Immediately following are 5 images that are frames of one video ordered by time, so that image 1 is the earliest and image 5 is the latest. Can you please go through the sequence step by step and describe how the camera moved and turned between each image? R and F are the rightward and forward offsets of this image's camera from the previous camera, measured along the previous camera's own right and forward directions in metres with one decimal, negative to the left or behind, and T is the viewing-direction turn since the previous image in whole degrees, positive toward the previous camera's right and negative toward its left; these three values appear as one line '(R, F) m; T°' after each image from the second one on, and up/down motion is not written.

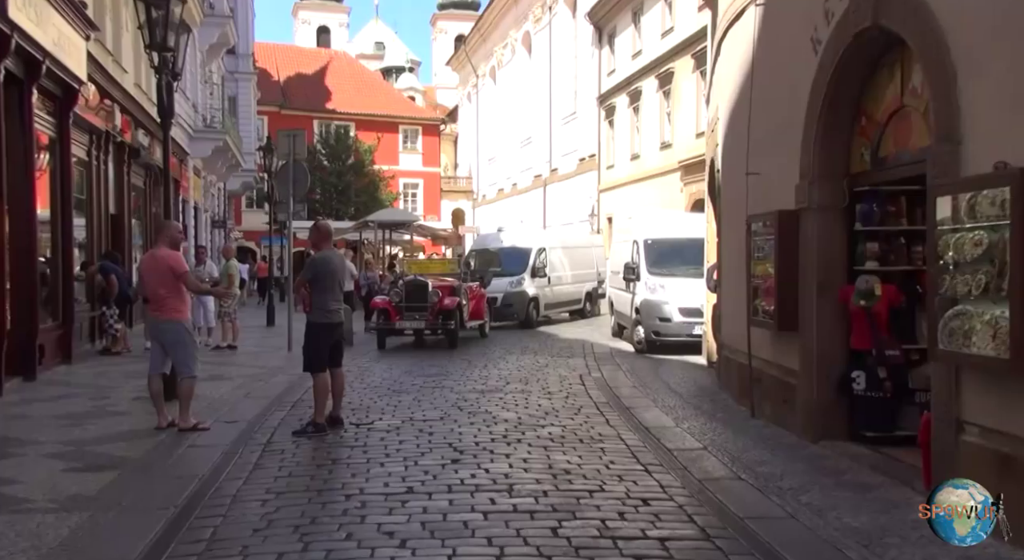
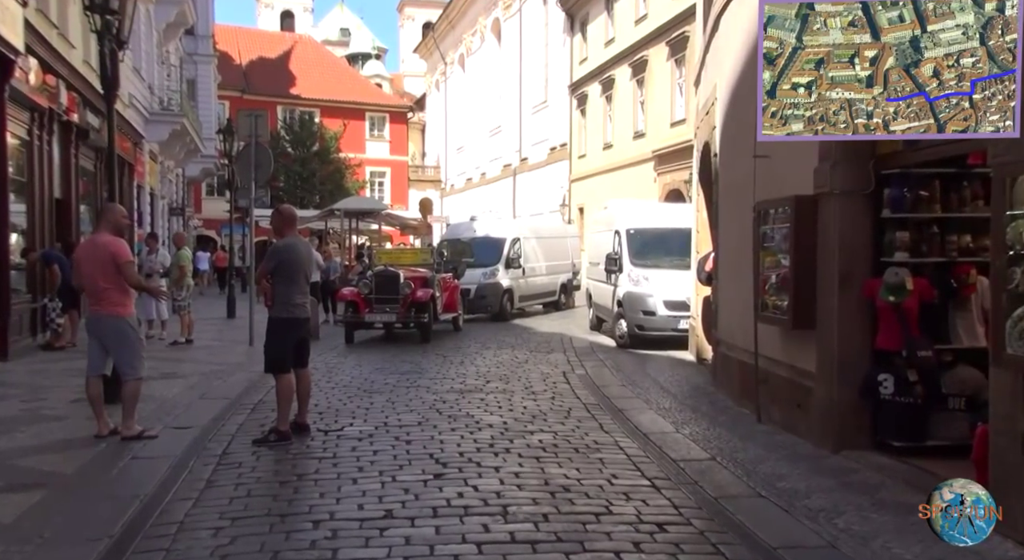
(-0.2, +0.9) m; +2°
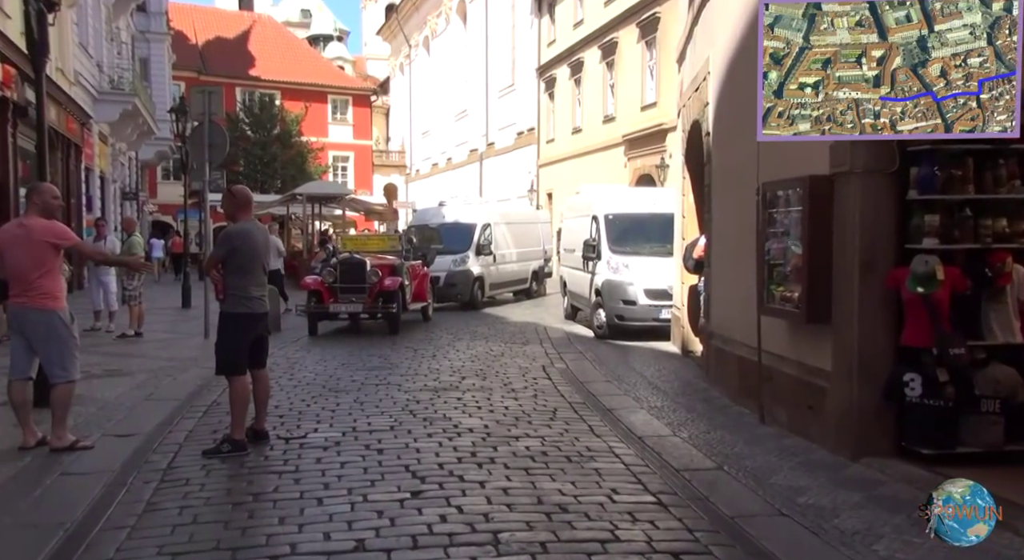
(-0.1, +0.8) m; +2°
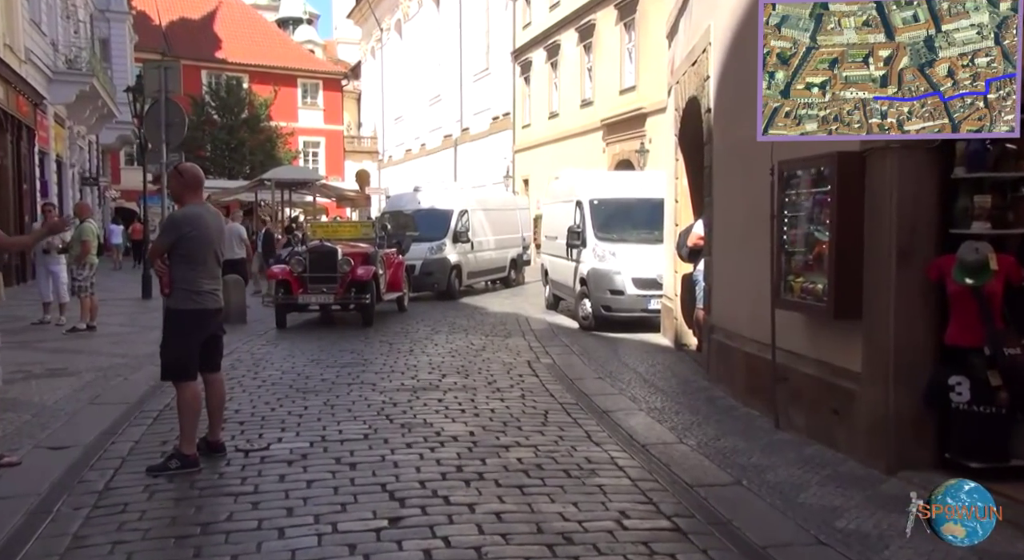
(-0.1, +0.8) m; +2°
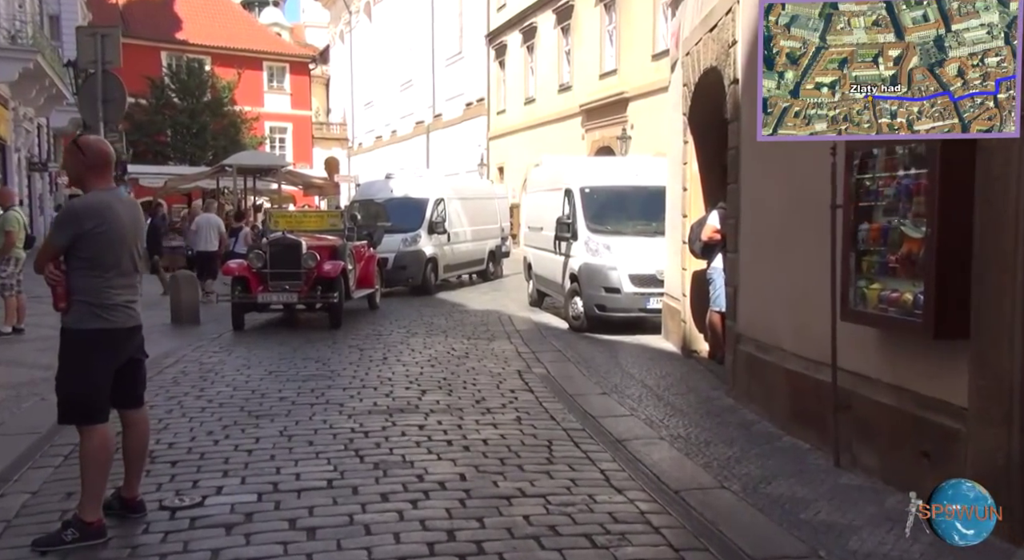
(-0.2, +1.4) m; +2°
